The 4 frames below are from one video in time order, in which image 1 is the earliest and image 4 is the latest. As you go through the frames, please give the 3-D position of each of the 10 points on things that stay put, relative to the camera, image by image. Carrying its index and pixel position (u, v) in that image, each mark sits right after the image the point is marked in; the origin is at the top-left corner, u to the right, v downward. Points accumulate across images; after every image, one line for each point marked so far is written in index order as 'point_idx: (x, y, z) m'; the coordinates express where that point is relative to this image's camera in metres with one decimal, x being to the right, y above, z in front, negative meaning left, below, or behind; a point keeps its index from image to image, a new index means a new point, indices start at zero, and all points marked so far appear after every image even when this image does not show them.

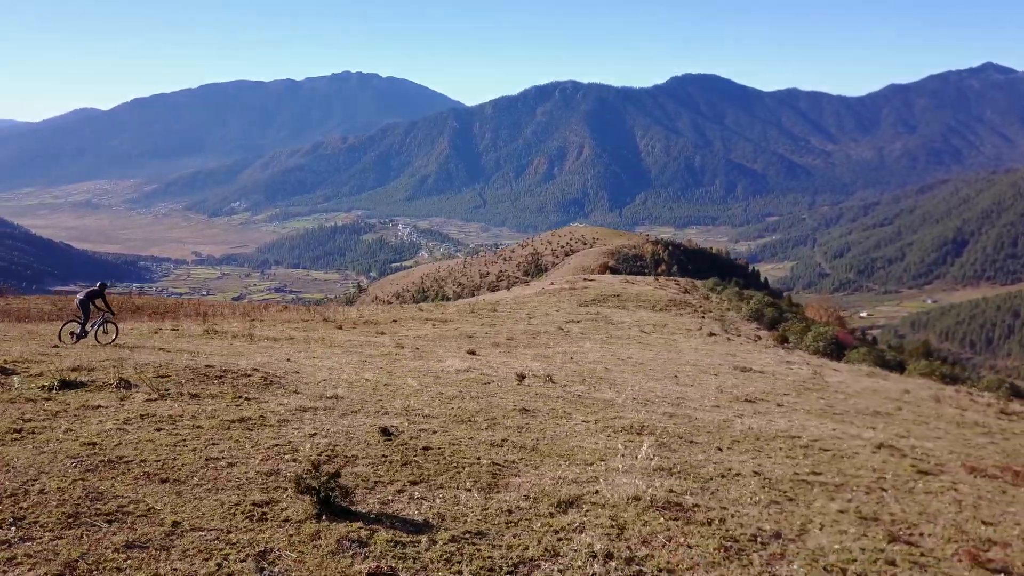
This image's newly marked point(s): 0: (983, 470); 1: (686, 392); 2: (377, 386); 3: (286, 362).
0: (+5.1, -2.0, +9.1) m
1: (+2.8, -1.7, +13.8) m
2: (-1.7, -1.3, +11.1) m
3: (-3.5, -1.2, +13.2) m
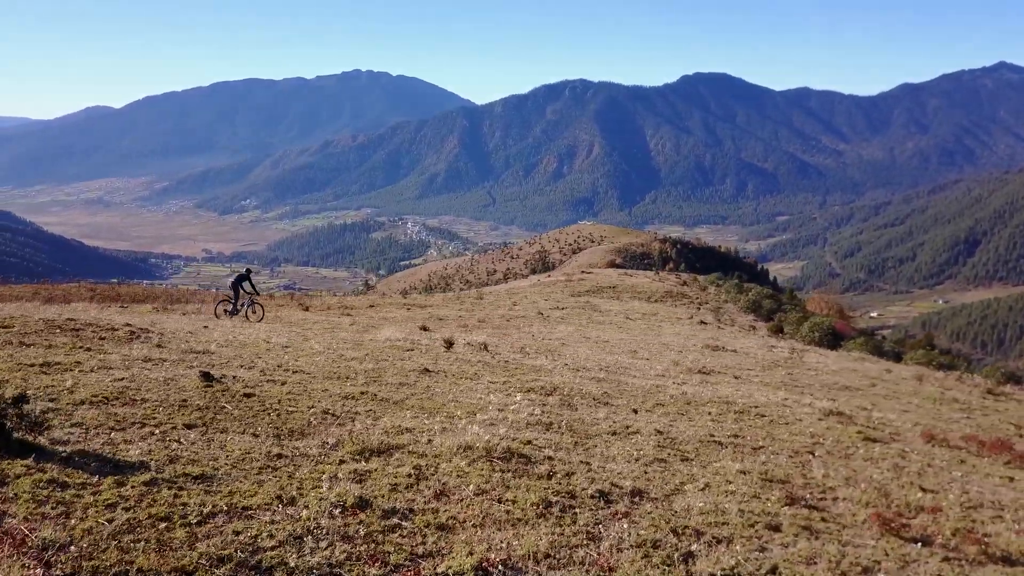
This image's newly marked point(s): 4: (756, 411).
0: (+4.0, -1.4, +7.9) m
1: (+1.8, -1.1, +12.6) m
2: (-2.7, -0.7, +10.0) m
3: (-4.4, -0.6, +12.1) m
4: (+2.4, -1.2, +8.3) m
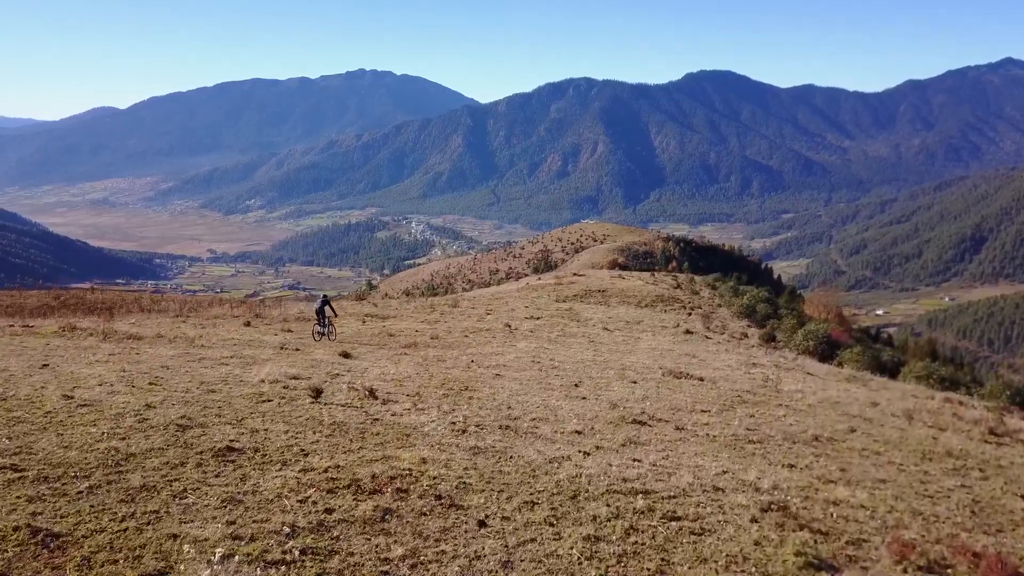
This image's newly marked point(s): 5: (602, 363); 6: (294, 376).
0: (+2.7, -1.8, +5.7) m
1: (+0.5, -1.5, +10.4) m
2: (-4.0, -1.1, +7.8) m
3: (-5.7, -1.0, +9.9) m
4: (+1.1, -1.6, +6.0) m
5: (+1.9, -1.6, +18.2) m
6: (-3.0, -1.2, +11.5) m
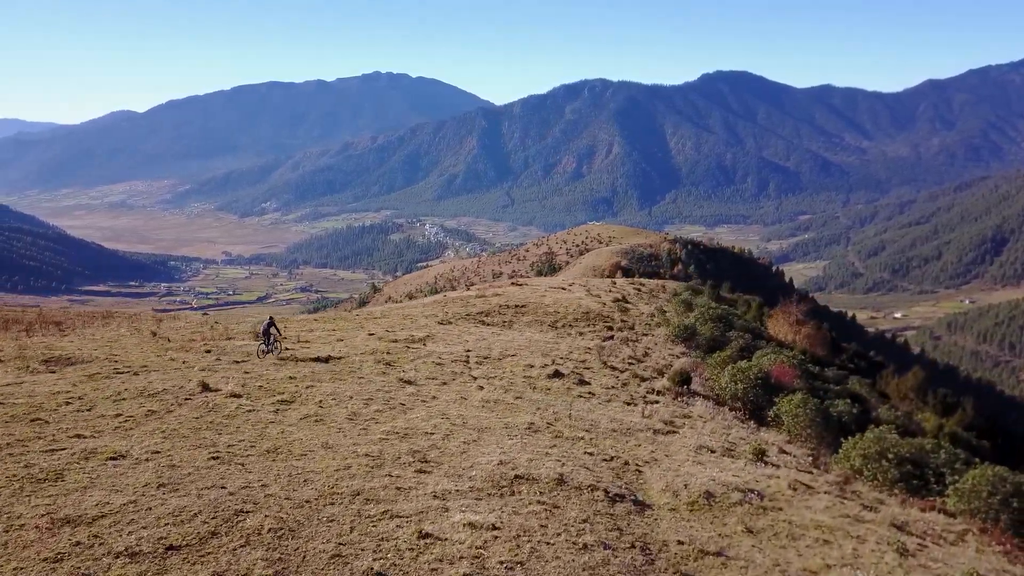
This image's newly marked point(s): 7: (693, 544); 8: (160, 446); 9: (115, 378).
0: (-4.1, -2.5, -4.6) m
1: (-6.2, -2.2, +0.1) m
2: (-10.8, -1.8, -2.4) m
3: (-12.5, -1.7, -0.3) m
4: (-5.7, -2.3, -4.3) m
5: (-4.7, -2.4, +7.9) m
6: (-9.7, -1.9, +1.2) m
7: (+2.0, -3.1, +10.9) m
8: (-5.7, -2.3, +12.4) m
9: (-9.2, -2.0, +17.8) m
